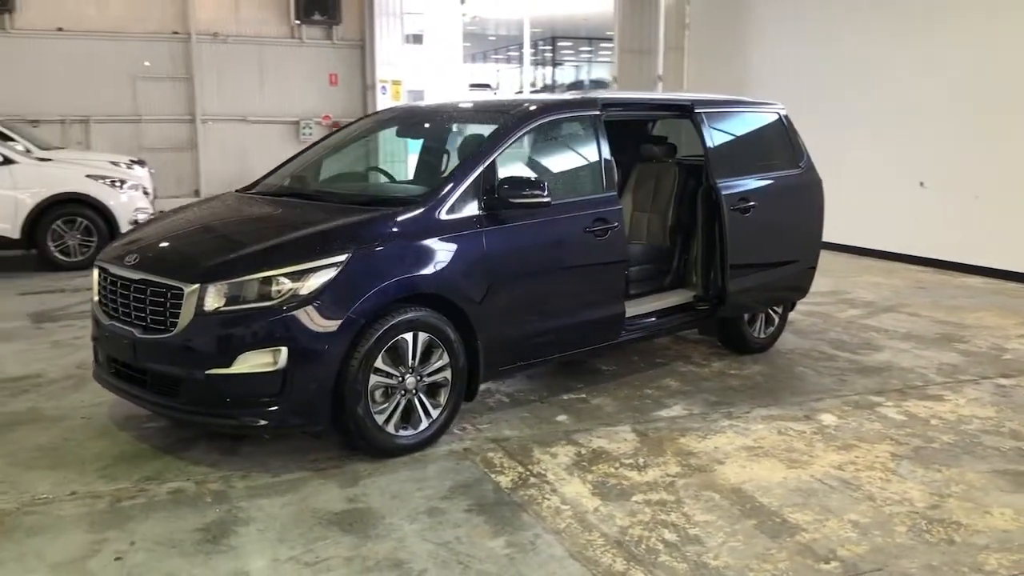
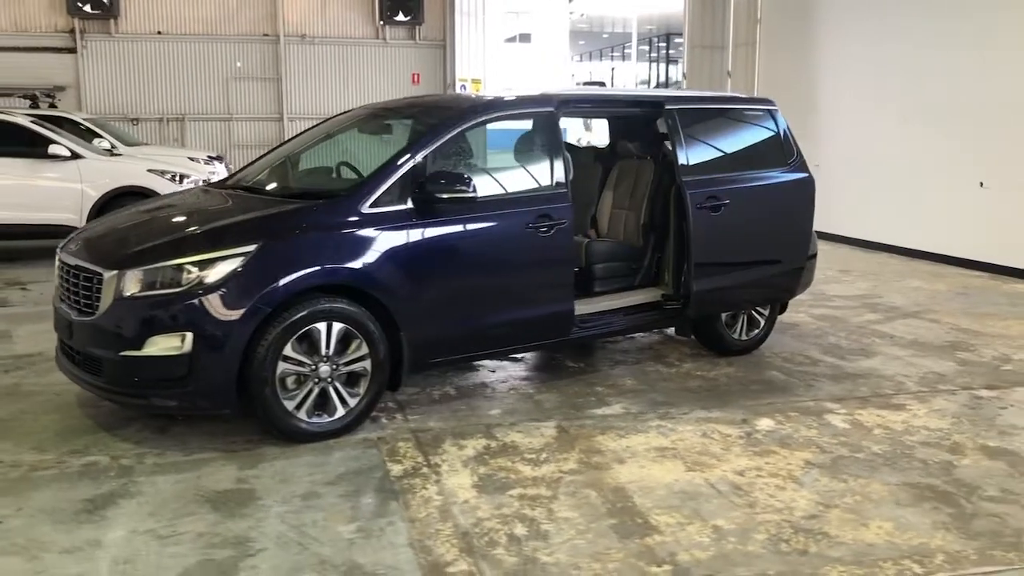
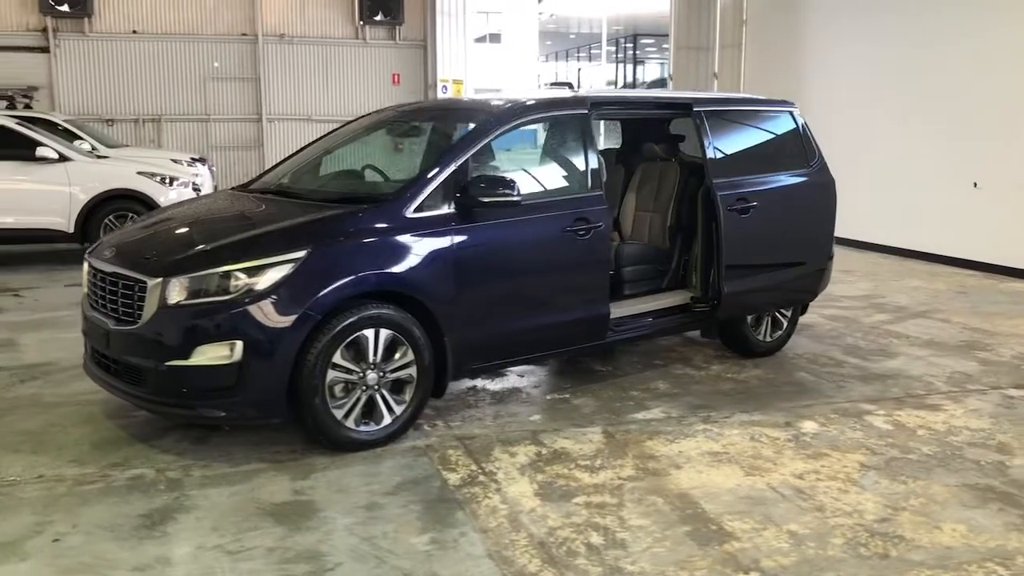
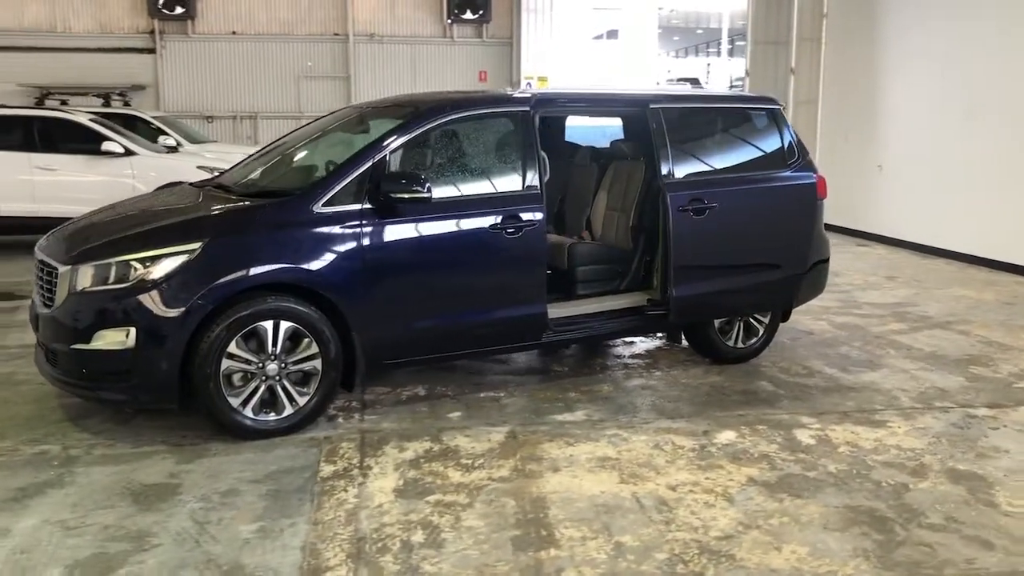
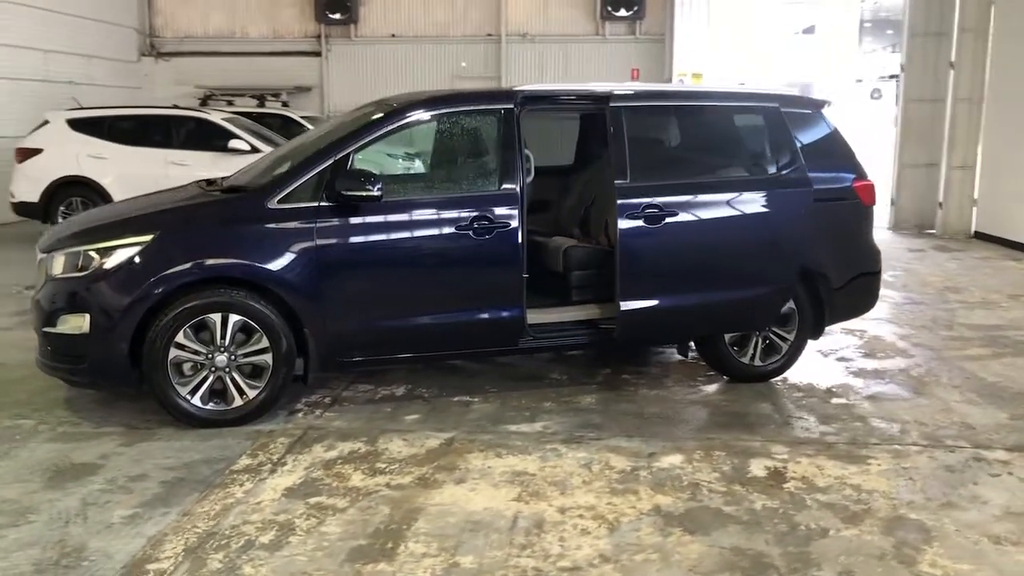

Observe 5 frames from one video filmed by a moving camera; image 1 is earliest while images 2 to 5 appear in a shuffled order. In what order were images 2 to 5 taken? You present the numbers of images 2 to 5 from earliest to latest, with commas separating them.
3, 2, 4, 5
